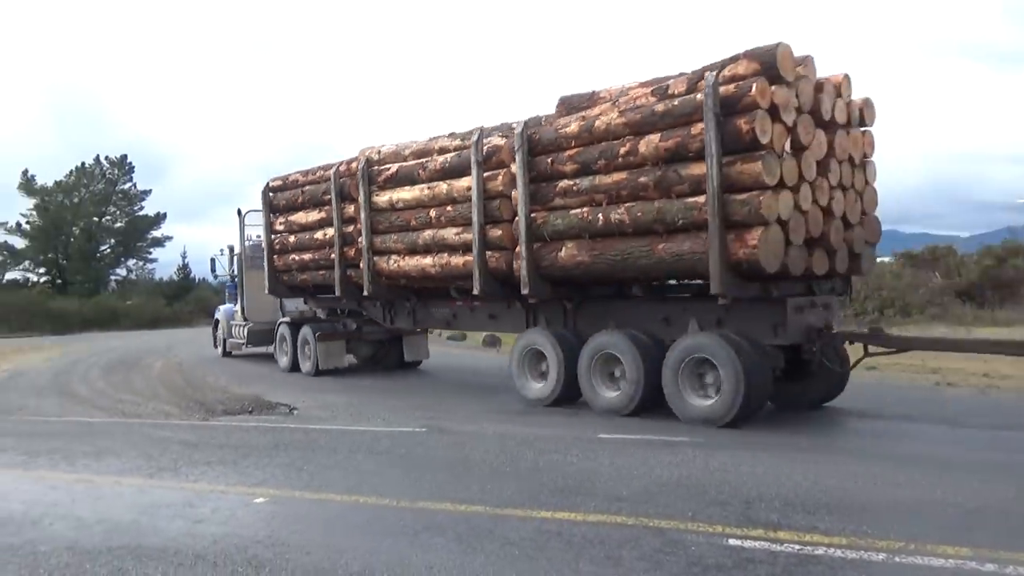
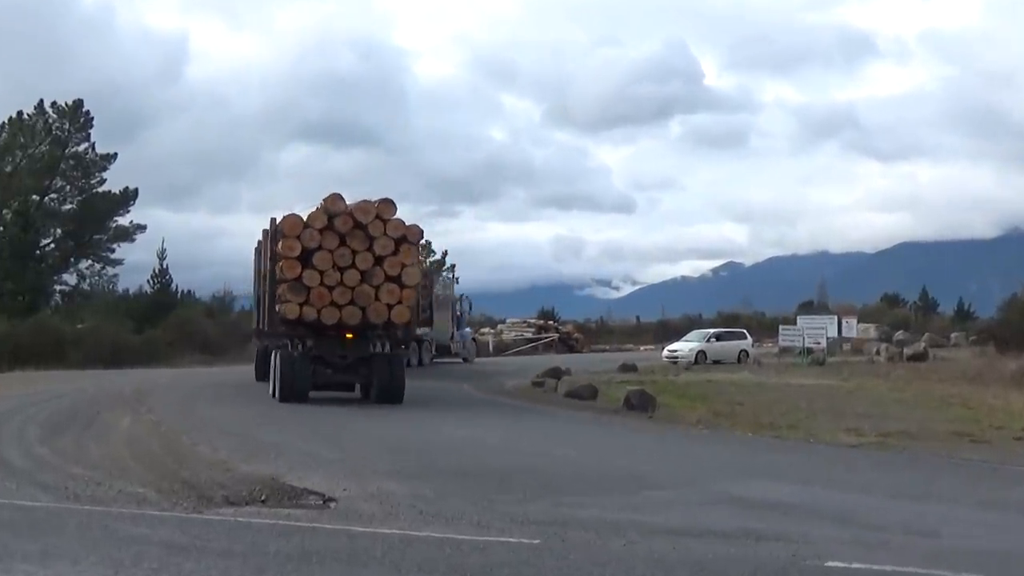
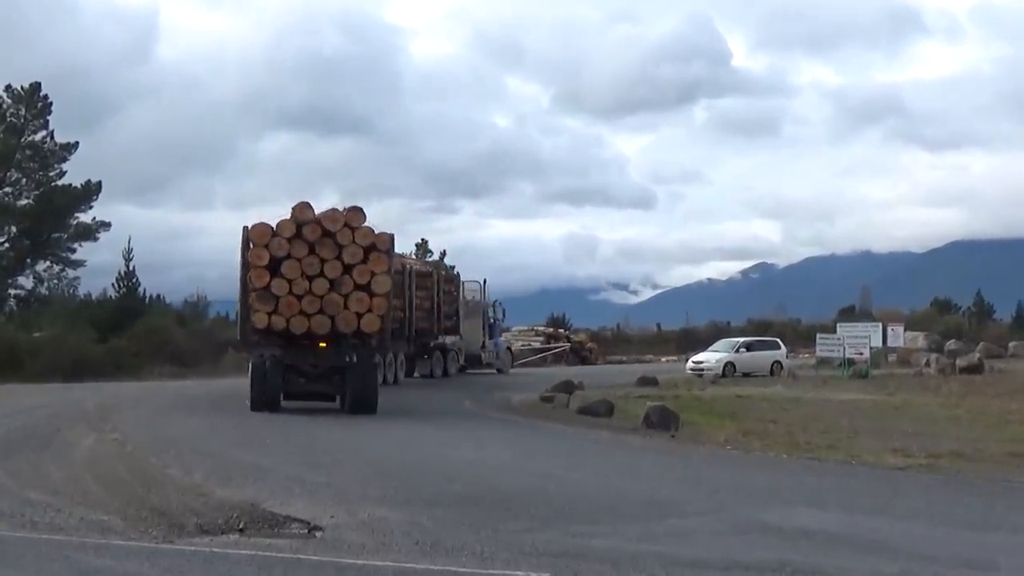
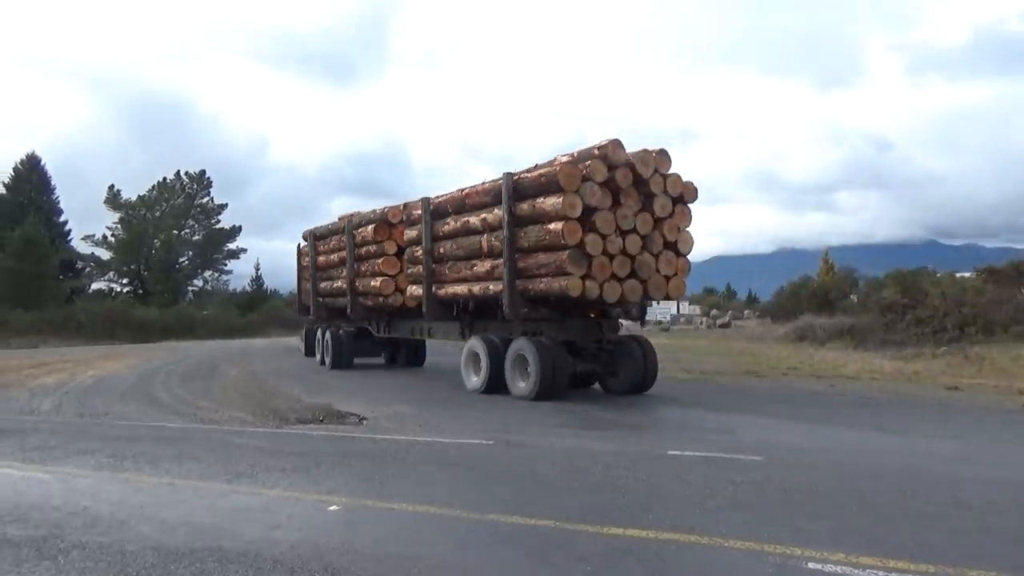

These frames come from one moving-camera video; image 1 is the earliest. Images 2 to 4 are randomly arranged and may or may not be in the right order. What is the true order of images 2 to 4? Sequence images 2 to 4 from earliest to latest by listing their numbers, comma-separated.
4, 2, 3
